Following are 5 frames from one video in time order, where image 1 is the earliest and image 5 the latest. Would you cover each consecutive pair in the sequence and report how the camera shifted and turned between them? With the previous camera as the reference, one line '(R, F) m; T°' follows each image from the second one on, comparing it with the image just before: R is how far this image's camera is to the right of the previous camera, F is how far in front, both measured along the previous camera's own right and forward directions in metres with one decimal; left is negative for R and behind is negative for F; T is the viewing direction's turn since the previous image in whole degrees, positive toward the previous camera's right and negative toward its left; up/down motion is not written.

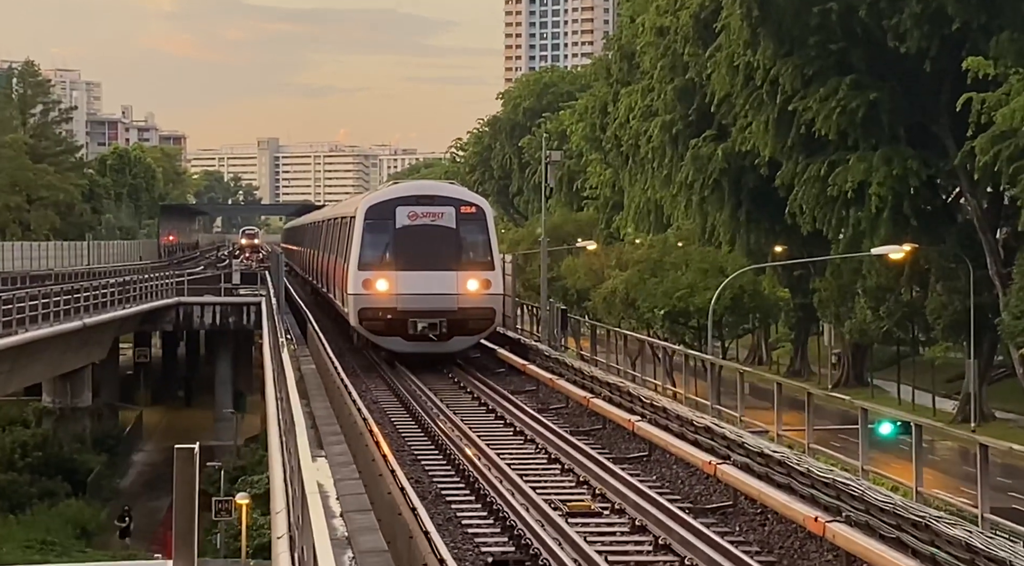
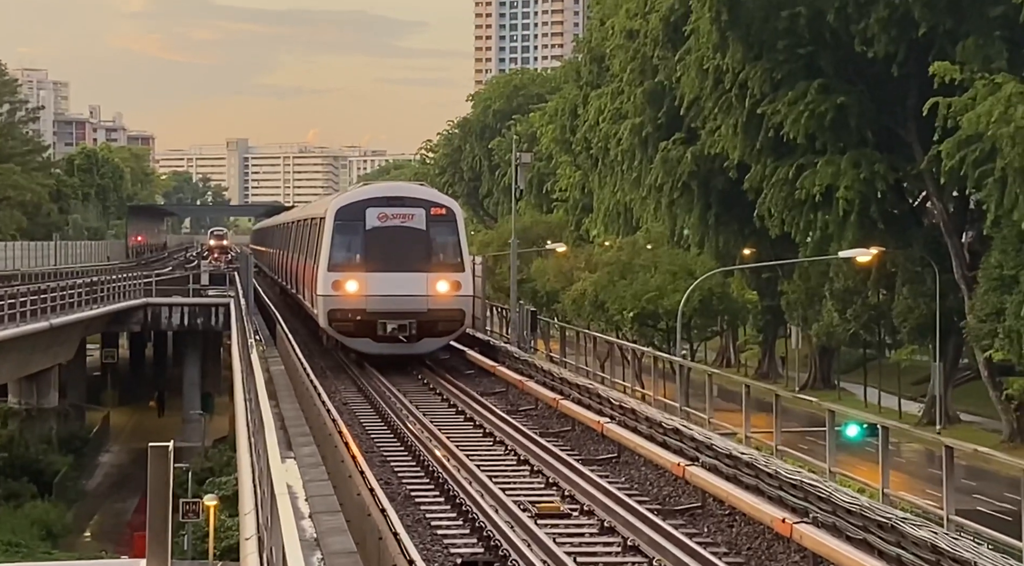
(-0.1, 0.0) m; +1°
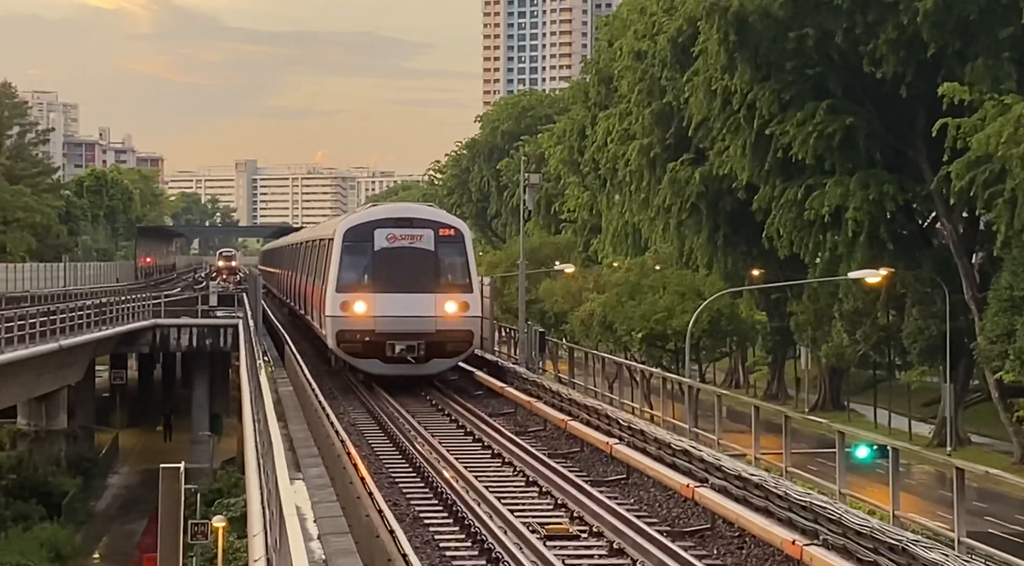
(0.0, 0.0) m; 0°
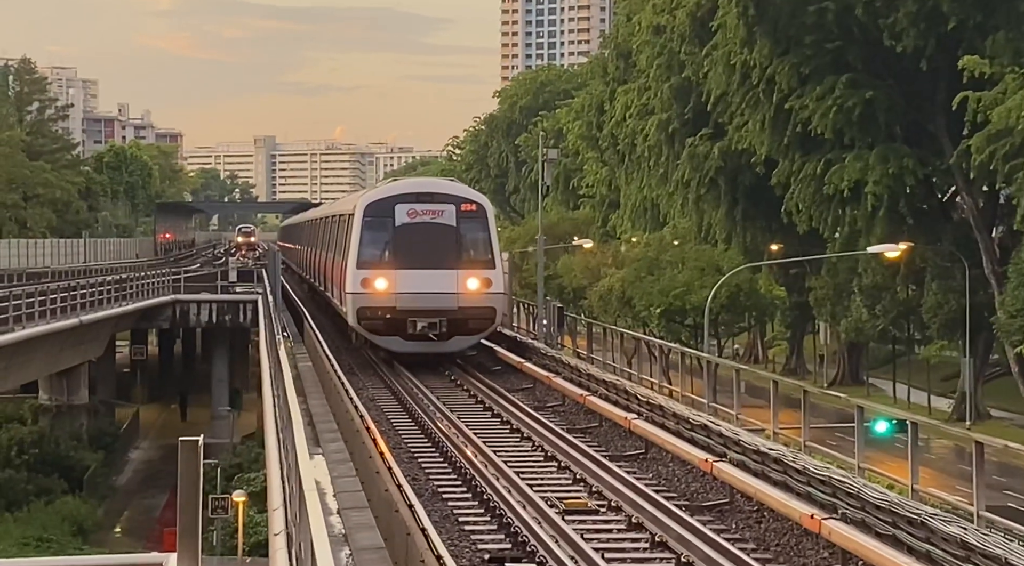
(0.0, 0.0) m; -1°
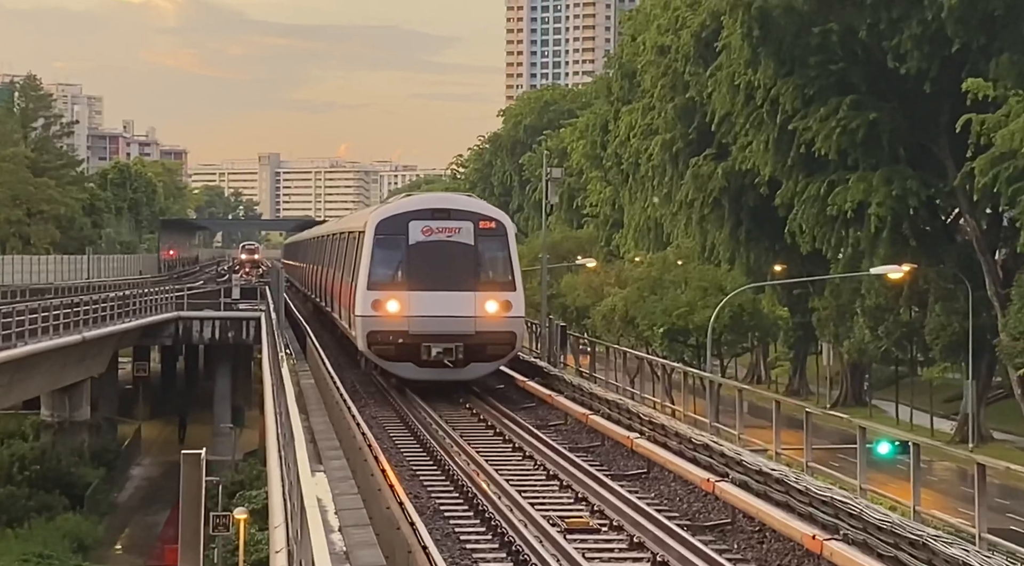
(-0.1, 0.0) m; 0°
